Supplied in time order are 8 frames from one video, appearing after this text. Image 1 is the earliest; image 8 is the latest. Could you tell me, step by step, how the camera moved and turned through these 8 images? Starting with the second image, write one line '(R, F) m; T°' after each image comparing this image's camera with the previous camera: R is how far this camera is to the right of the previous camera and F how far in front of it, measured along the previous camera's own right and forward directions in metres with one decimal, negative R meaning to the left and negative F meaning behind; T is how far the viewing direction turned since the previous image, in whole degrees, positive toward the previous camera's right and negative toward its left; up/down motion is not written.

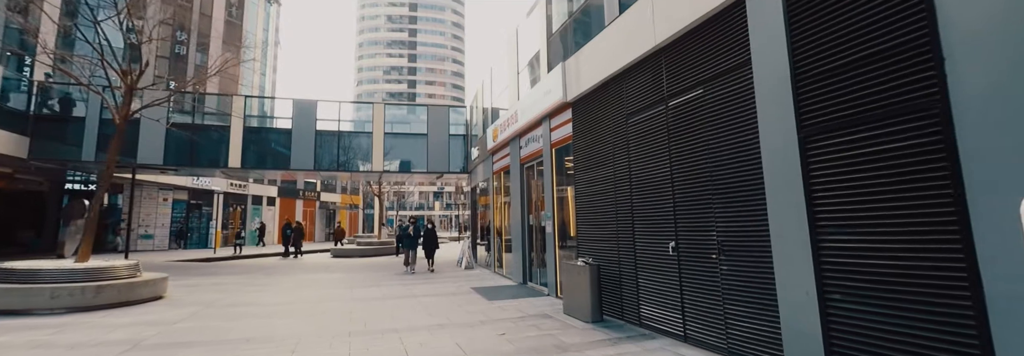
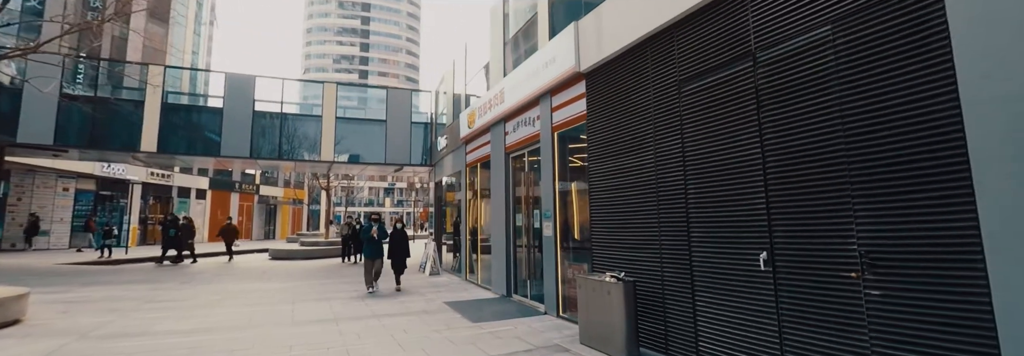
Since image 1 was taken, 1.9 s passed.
(-0.6, +1.7) m; +6°
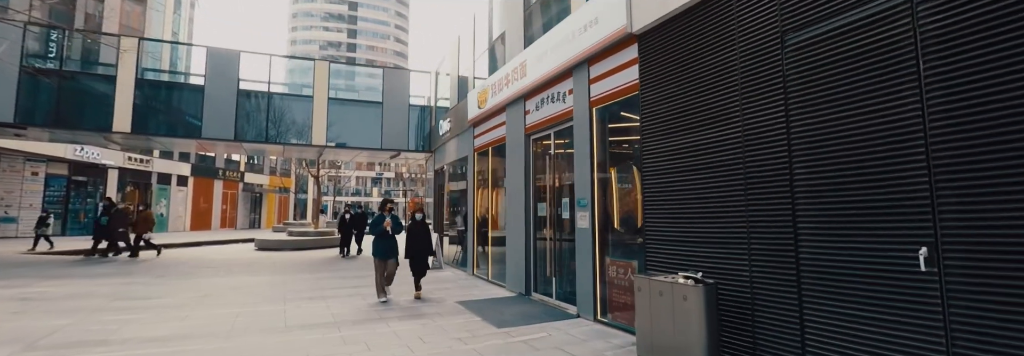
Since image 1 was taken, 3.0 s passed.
(-0.6, +1.0) m; +2°
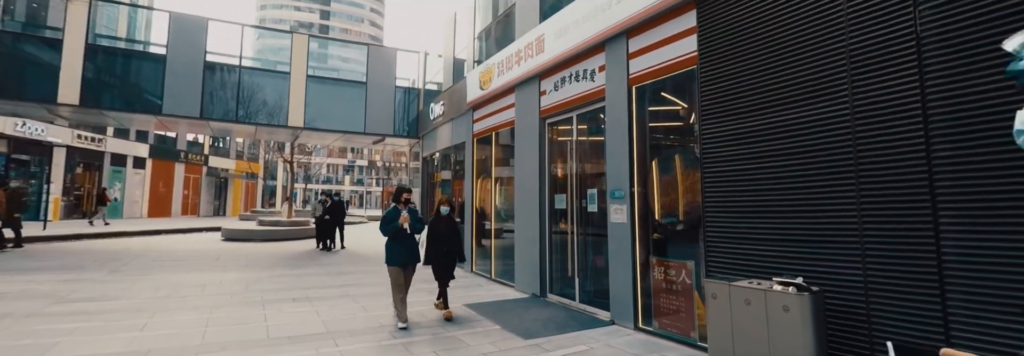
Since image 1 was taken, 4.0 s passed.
(-0.7, +0.8) m; +3°
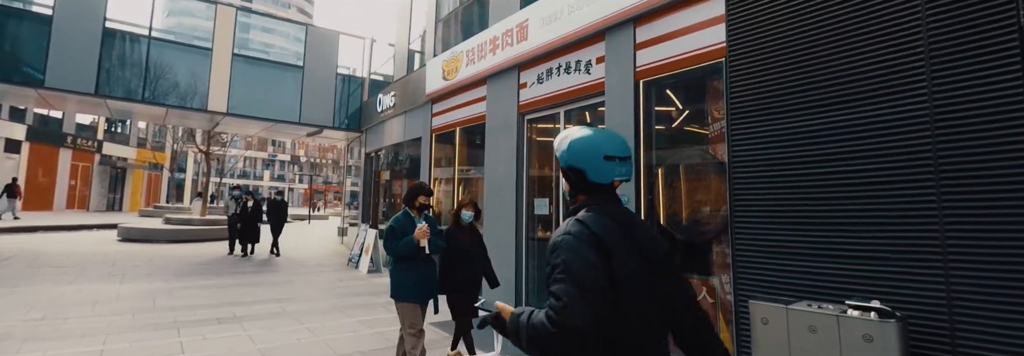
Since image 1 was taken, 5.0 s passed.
(-0.6, +0.8) m; +8°
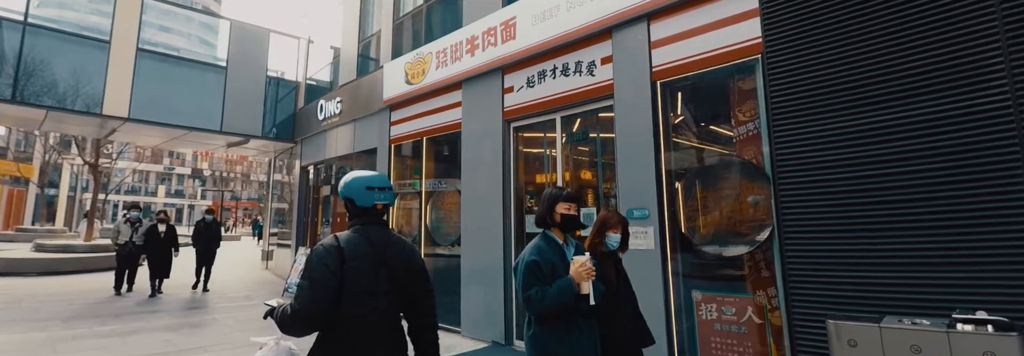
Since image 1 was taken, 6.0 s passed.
(-0.8, +0.7) m; +9°
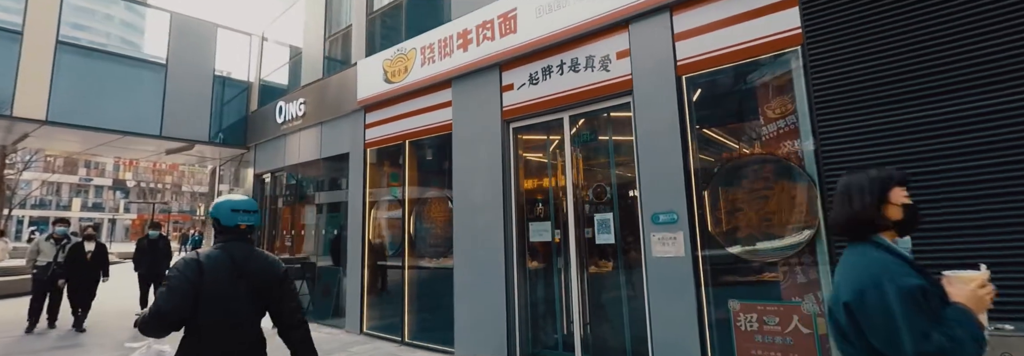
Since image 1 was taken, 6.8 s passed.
(-0.6, +0.5) m; +6°
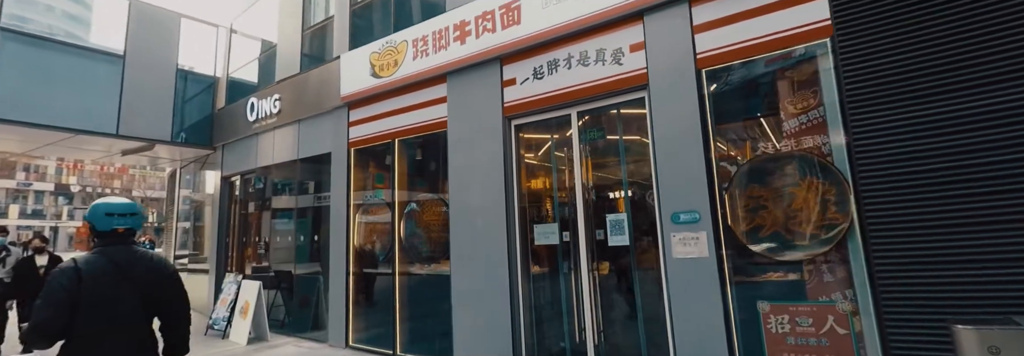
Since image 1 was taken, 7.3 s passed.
(-0.4, +0.3) m; +4°
